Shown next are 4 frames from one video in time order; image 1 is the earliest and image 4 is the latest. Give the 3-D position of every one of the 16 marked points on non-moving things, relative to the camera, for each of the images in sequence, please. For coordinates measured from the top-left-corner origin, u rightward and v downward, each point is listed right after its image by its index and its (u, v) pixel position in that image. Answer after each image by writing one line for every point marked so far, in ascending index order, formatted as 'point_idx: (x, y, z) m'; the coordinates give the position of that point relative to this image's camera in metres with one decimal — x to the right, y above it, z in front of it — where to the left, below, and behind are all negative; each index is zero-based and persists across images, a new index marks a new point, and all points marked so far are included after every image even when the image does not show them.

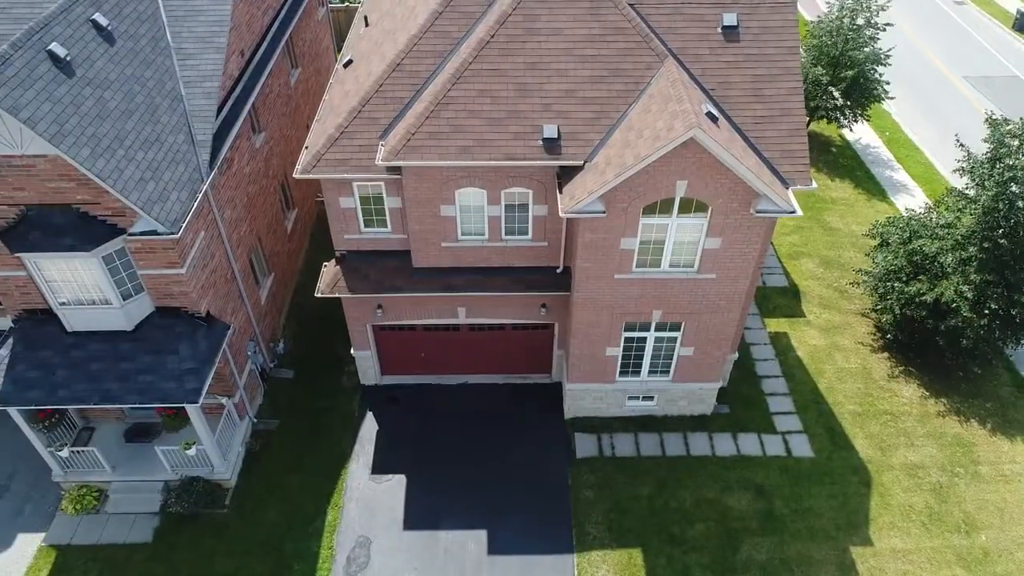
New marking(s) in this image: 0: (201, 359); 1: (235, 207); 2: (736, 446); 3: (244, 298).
0: (-7.3, -1.7, +15.5) m
1: (-7.7, +2.3, +18.3) m
2: (+6.3, -4.5, +18.7) m
3: (-7.6, -0.3, +18.6) m
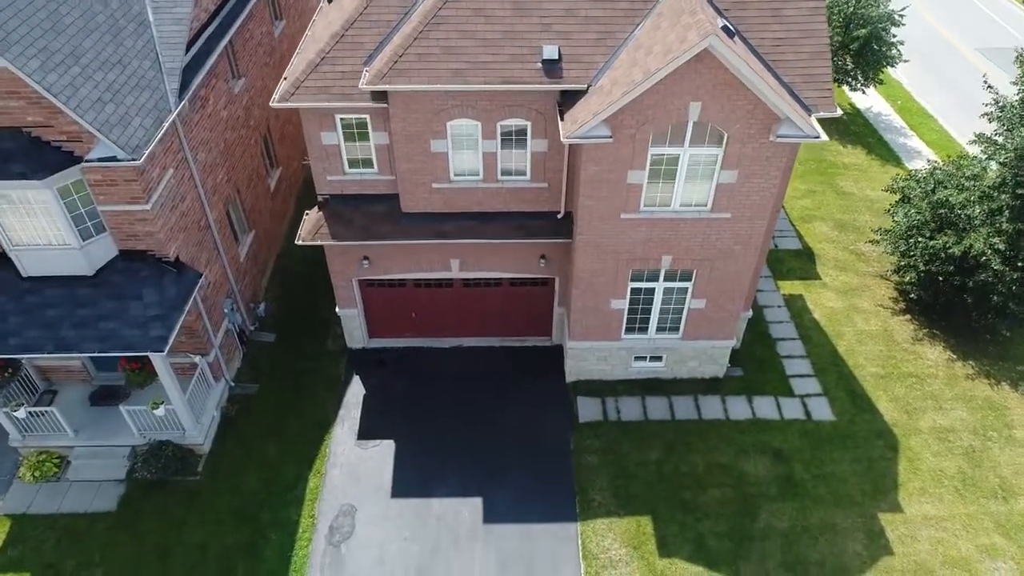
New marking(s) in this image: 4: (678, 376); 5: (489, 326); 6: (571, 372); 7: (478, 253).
0: (-7.4, -0.4, +14.1) m
1: (-7.8, +3.5, +17.0) m
2: (+6.3, -3.2, +17.3) m
3: (-7.7, +1.0, +17.3) m
4: (+4.5, -2.4, +18.1) m
5: (-0.7, -1.1, +19.0) m
6: (+1.6, -2.3, +17.9) m
7: (-0.9, +0.9, +16.8) m
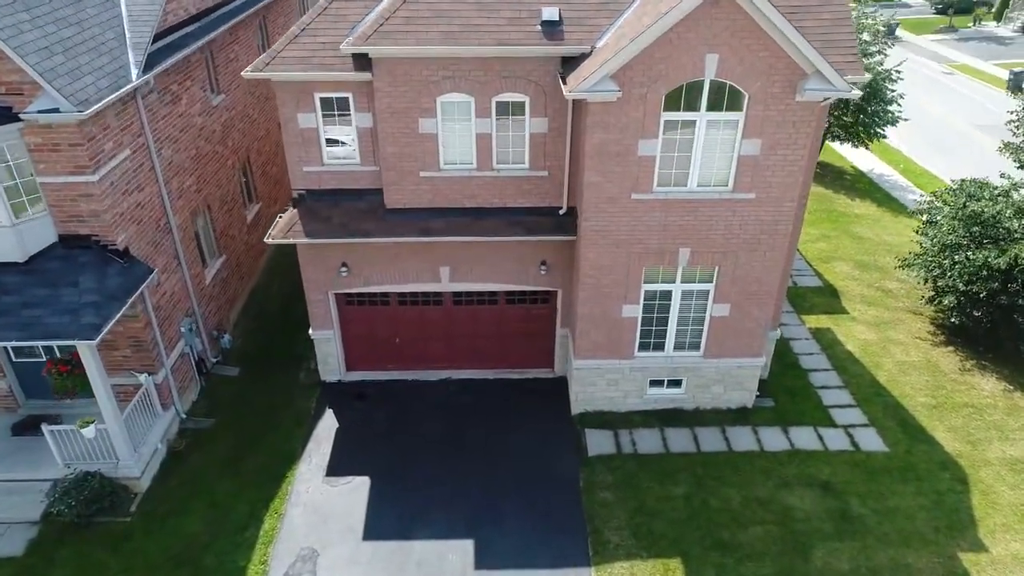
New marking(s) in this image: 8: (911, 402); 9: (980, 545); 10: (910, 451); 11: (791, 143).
0: (-7.4, -0.1, +12.1) m
1: (-7.8, +3.2, +15.6) m
2: (+6.2, -3.4, +14.8) m
3: (-7.7, +0.7, +15.4) m
4: (+4.5, -2.8, +15.7) m
5: (-0.7, -1.7, +16.8) m
6: (+1.6, -2.7, +15.6) m
7: (-0.9, +0.7, +15.0) m
8: (+9.8, -2.8, +16.1) m
9: (+8.9, -4.9, +12.5) m
10: (+8.8, -3.6, +14.6) m
11: (+5.2, +2.7, +12.3) m
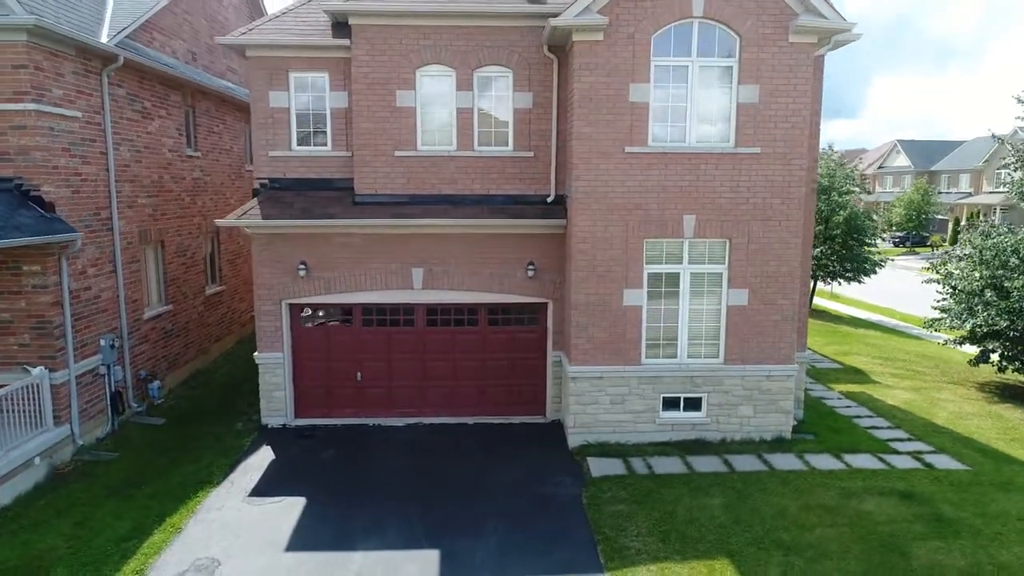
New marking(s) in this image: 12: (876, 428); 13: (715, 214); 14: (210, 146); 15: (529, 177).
0: (-7.7, +0.9, +10.2) m
1: (-8.2, +2.8, +14.7) m
2: (+5.9, -3.1, +11.8) m
3: (-8.1, +0.5, +13.6) m
4: (+4.1, -2.9, +12.7) m
5: (-1.1, -2.3, +14.1) m
6: (+1.2, -2.7, +12.6) m
7: (-1.3, +0.6, +13.3) m
8: (+9.4, -3.0, +13.3) m
9: (+8.6, -3.6, +9.1) m
10: (+8.5, -3.2, +11.5) m
11: (+4.9, +3.5, +11.6) m
12: (+7.6, -2.9, +13.7) m
13: (+3.7, +1.4, +11.9) m
14: (-8.5, +4.1, +18.8) m
15: (+0.3, +2.2, +13.1) m
